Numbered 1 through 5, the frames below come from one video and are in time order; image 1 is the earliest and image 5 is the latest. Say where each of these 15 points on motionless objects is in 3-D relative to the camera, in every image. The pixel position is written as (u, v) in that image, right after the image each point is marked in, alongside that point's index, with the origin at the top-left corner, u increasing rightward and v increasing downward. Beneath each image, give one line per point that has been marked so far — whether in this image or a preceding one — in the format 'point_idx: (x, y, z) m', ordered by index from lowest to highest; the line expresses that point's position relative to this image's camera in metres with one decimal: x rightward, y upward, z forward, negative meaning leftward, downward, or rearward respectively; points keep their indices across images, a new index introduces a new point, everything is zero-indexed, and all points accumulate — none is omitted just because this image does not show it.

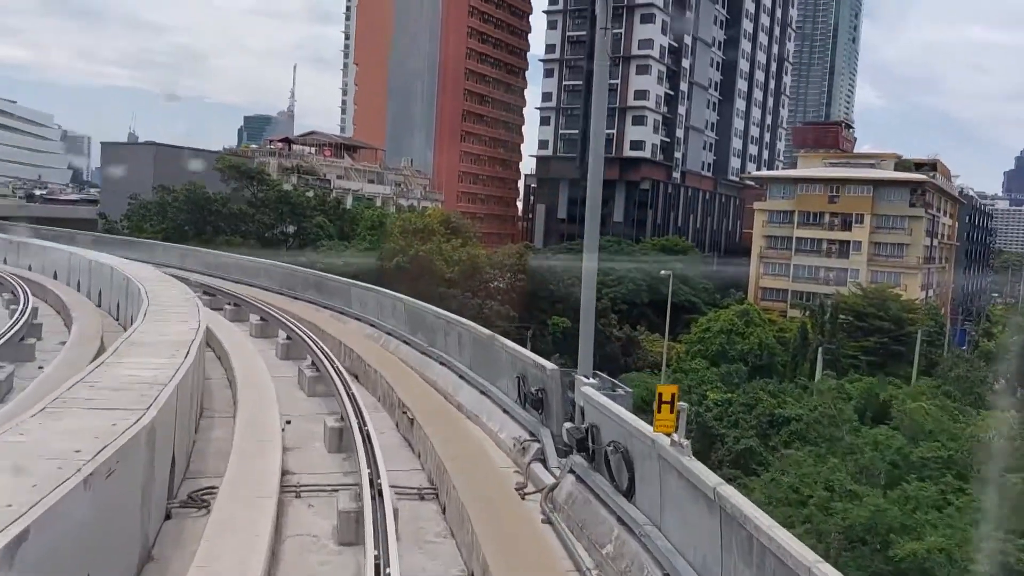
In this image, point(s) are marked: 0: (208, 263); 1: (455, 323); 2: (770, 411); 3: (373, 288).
0: (-6.2, +0.5, +17.1) m
1: (-0.6, -0.4, +8.6) m
2: (+5.8, -2.8, +18.5) m
3: (-1.9, 0.0, +11.5) m
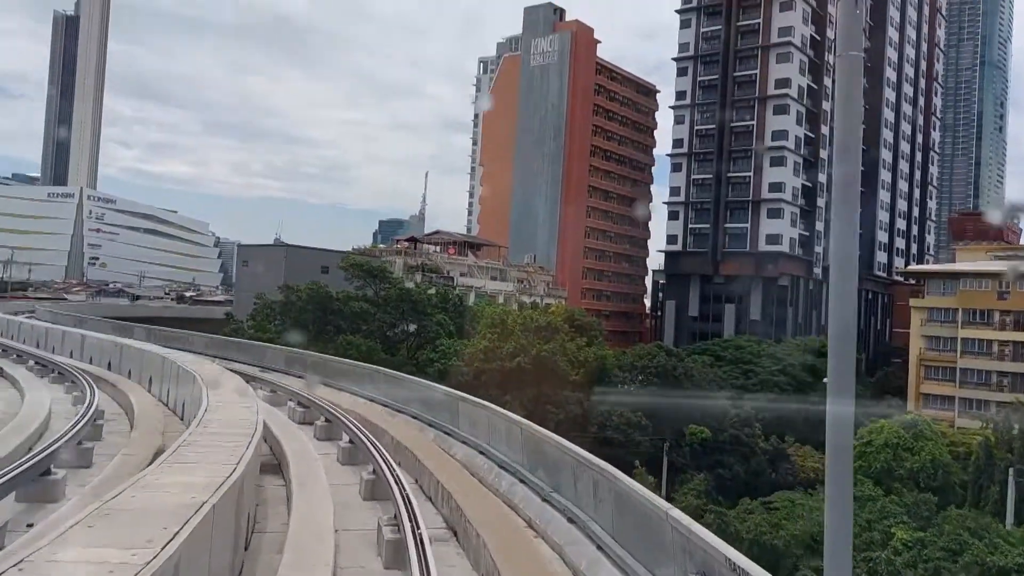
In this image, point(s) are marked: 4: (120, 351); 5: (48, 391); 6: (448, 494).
0: (-3.7, -1.5, +15.5) m
1: (+0.6, -1.3, +6.2) m
2: (+8.3, -4.8, +14.7) m
3: (-0.3, -1.3, +9.3) m
4: (-7.5, -1.2, +15.8) m
5: (-7.7, -1.7, +13.7) m
6: (-0.6, -1.9, +7.6) m
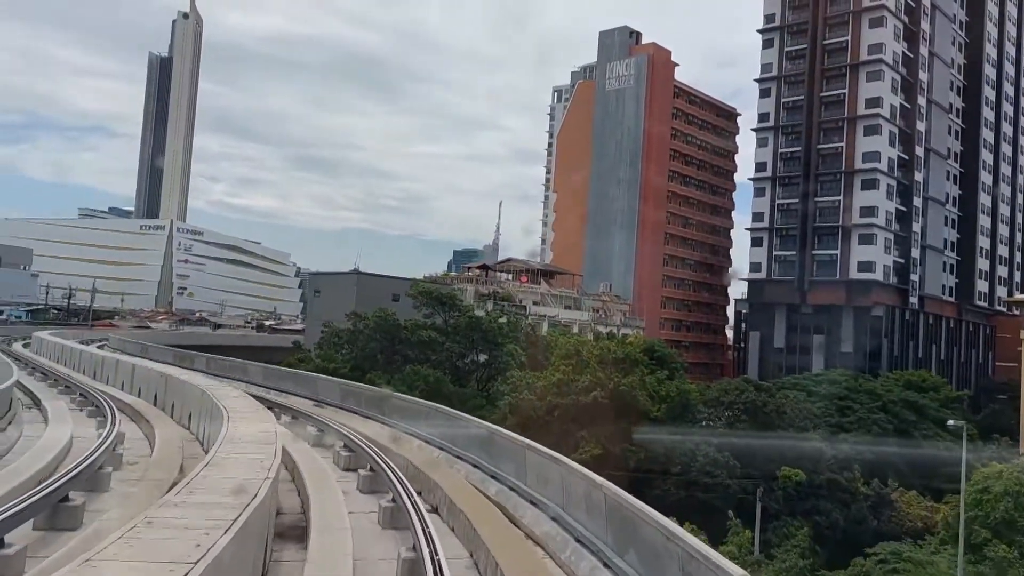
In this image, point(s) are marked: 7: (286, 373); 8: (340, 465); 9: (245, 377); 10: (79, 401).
0: (-2.4, -1.9, +14.0) m
1: (+1.0, -1.4, +4.4) m
2: (+9.5, -5.2, +12.0) m
3: (+0.4, -1.5, +7.5) m
4: (-6.1, -1.7, +14.7) m
5: (-6.6, -2.1, +12.6) m
6: (0.0, -2.0, +5.8) m
7: (-4.8, -1.8, +17.7) m
8: (-2.2, -2.2, +10.4) m
9: (-6.3, -2.1, +19.5) m
10: (-7.8, -2.0, +14.9) m
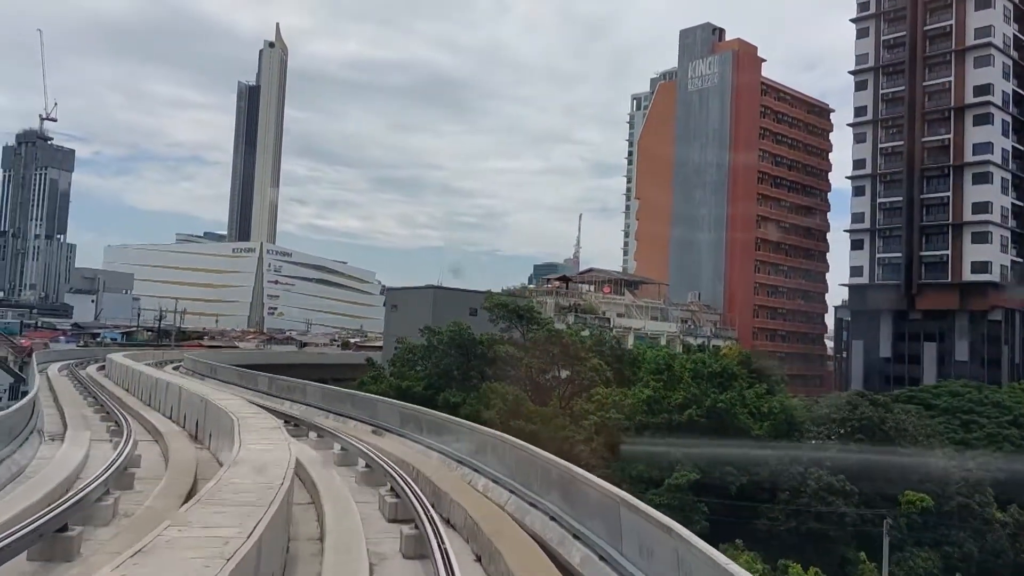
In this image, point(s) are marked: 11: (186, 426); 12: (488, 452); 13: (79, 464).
0: (-1.2, -2.0, +12.0) m
1: (+1.3, -1.3, +2.1) m
2: (+10.5, -5.0, +8.8) m
3: (+1.0, -1.5, +5.3) m
4: (-4.8, -1.9, +13.0) m
5: (-5.5, -2.3, +11.0) m
6: (+0.4, -2.0, +3.6) m
7: (-3.2, -2.0, +15.9) m
8: (-1.3, -2.3, +8.4) m
9: (-4.5, -2.4, +17.9) m
10: (-6.4, -2.3, +13.4) m
11: (-5.6, -2.3, +14.2) m
12: (-0.3, -1.9, +9.7) m
13: (-5.3, -2.2, +10.3) m
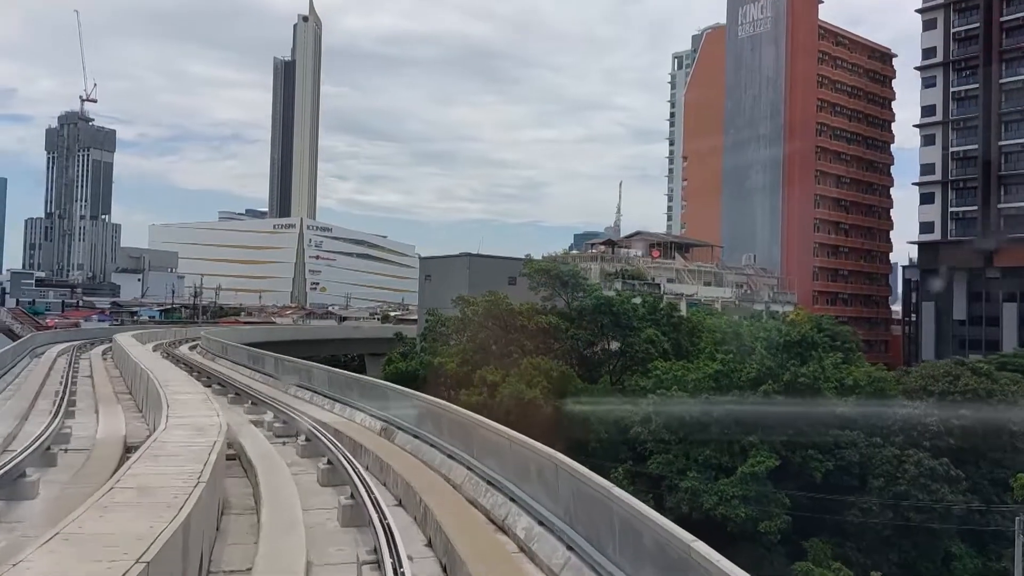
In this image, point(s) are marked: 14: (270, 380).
0: (-0.7, -1.5, +8.8) m
1: (+1.3, -1.1, -1.2) m
2: (+11.0, -4.4, +5.1) m
3: (+1.2, -1.1, +2.0) m
4: (-4.2, -1.4, +10.0) m
5: (-5.0, -1.9, +8.0) m
6: (+0.5, -1.7, +0.4) m
7: (-2.5, -1.4, +12.8) m
8: (-0.9, -1.9, +5.2) m
9: (-3.7, -1.7, +14.9) m
10: (-5.8, -1.8, +10.5) m
11: (-4.9, -1.8, +11.2) m
12: (+0.2, -1.4, +6.5) m
13: (-4.8, -1.8, +7.3) m
14: (-5.0, -1.9, +17.3) m
